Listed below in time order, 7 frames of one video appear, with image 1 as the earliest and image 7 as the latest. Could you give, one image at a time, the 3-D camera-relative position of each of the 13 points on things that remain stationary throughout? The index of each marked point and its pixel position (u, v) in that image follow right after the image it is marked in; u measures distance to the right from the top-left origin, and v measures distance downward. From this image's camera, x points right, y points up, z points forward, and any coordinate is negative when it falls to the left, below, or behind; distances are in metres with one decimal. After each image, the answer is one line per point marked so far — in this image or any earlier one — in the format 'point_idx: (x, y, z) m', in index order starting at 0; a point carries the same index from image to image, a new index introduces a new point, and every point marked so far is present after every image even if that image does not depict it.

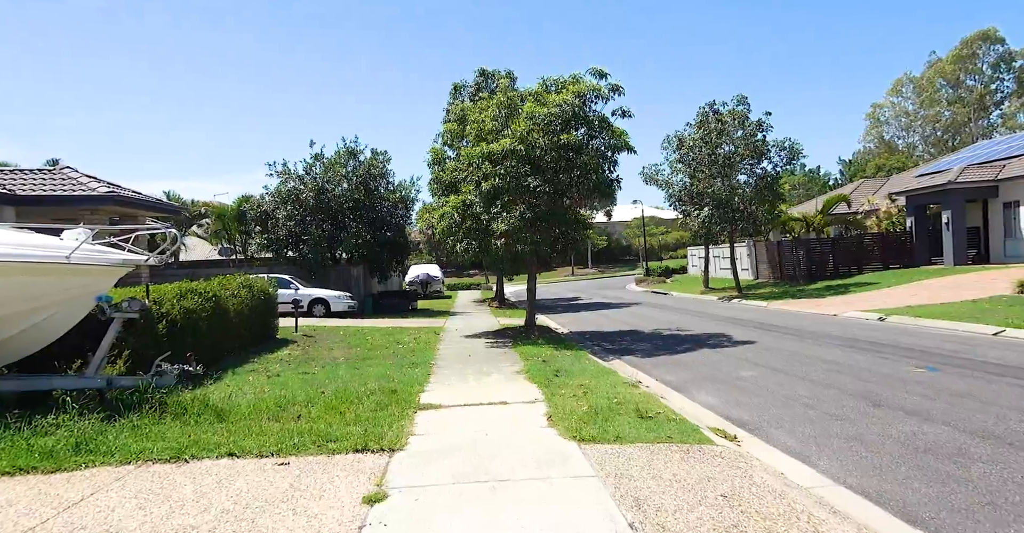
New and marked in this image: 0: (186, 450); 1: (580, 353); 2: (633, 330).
0: (-2.8, -1.6, +5.3) m
1: (+1.4, -1.7, +12.6) m
2: (+3.2, -1.7, +16.7) m
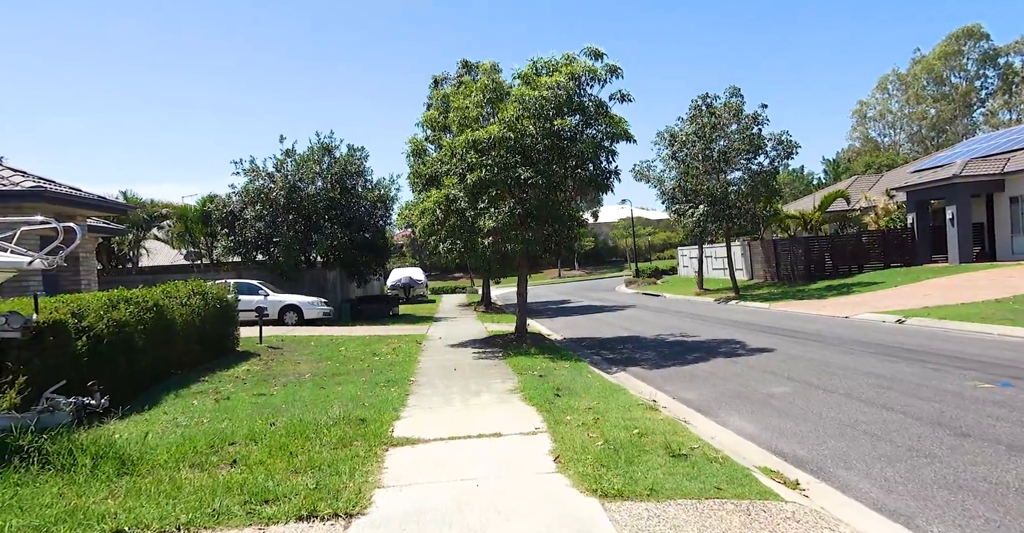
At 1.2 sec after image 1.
0: (-2.8, -1.6, +3.8) m
1: (+1.2, -1.8, +11.2) m
2: (+3.0, -1.7, +15.3) m
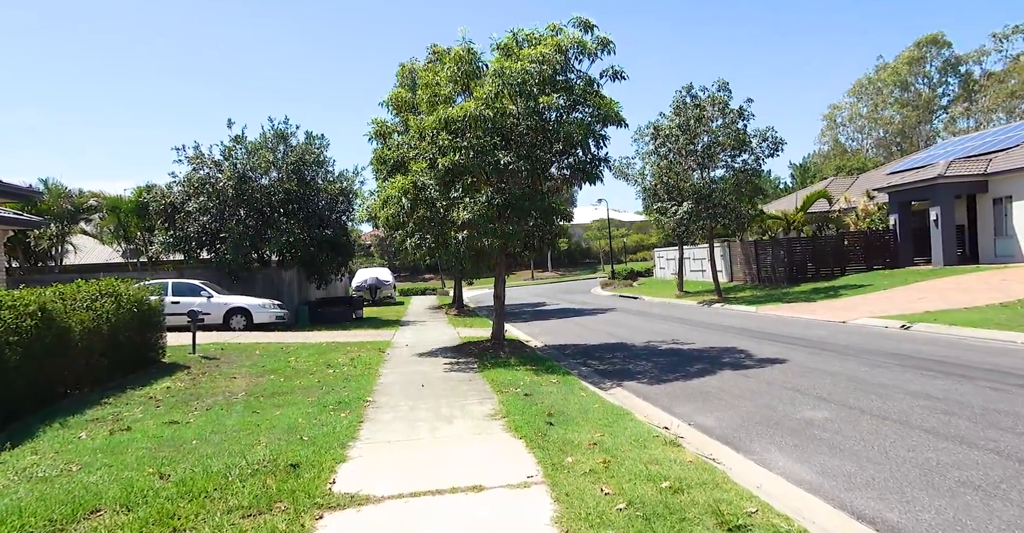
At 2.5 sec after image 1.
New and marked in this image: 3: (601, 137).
0: (-2.8, -1.5, +2.0) m
1: (+0.9, -1.7, +9.5) m
2: (+2.4, -1.7, +13.8) m
3: (+1.7, +2.5, +11.8) m
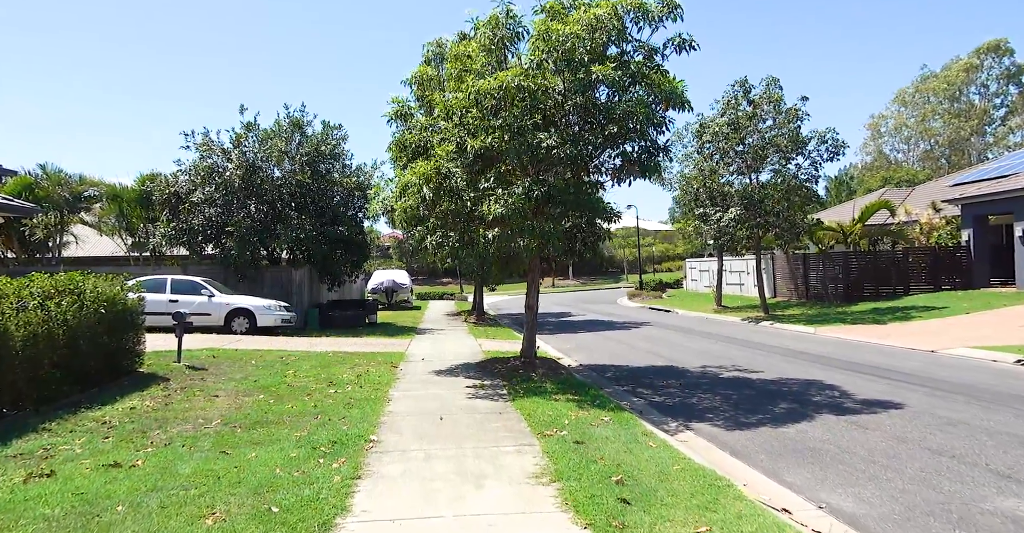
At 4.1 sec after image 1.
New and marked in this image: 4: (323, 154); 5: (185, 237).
0: (-2.5, -1.4, +0.1) m
1: (+1.4, -1.8, +7.6) m
2: (+3.0, -1.9, +11.8) m
3: (+2.4, +2.3, +9.9) m
4: (-5.9, +3.5, +19.4) m
5: (-9.7, +0.9, +18.7) m
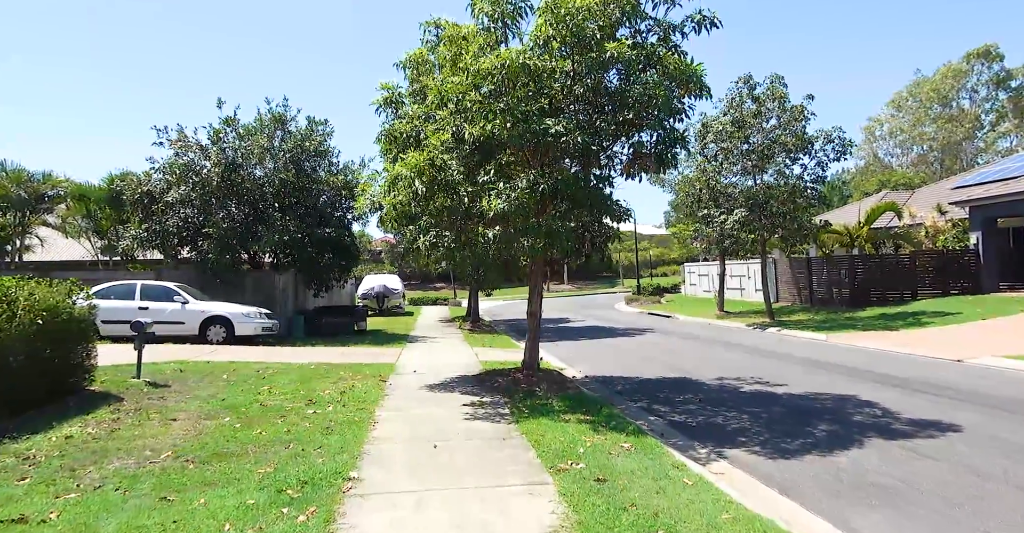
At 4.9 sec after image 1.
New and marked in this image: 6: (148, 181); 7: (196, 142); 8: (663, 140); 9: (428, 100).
0: (-2.3, -1.4, -1.0) m
1: (+1.4, -1.9, +6.5) m
2: (+3.0, -2.0, +10.7) m
3: (+2.4, +2.3, +8.9) m
4: (-6.0, +3.4, +18.3) m
5: (-9.9, +0.7, +17.5) m
6: (-10.3, +2.4, +17.6) m
7: (-8.7, +3.4, +17.3) m
8: (+2.1, +1.8, +9.0) m
9: (-1.3, +2.5, +9.4) m
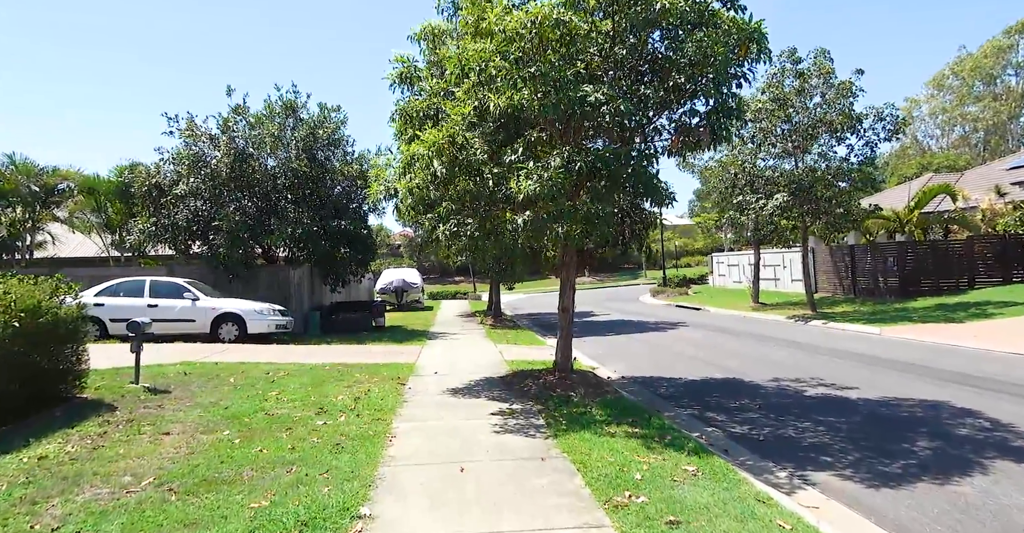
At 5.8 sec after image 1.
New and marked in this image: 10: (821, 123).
0: (-2.2, -1.4, -1.9) m
1: (+1.8, -1.7, +5.5) m
2: (+3.5, -1.8, +9.6) m
3: (+2.8, +2.4, +7.8) m
4: (-5.3, +3.5, +17.4) m
5: (-9.2, +0.9, +16.8) m
6: (-9.6, +2.5, +16.8) m
7: (-8.1, +3.6, +16.5) m
8: (+2.5, +2.0, +7.9) m
9: (-0.9, +2.6, +8.4) m
10: (+9.9, +4.6, +20.0) m
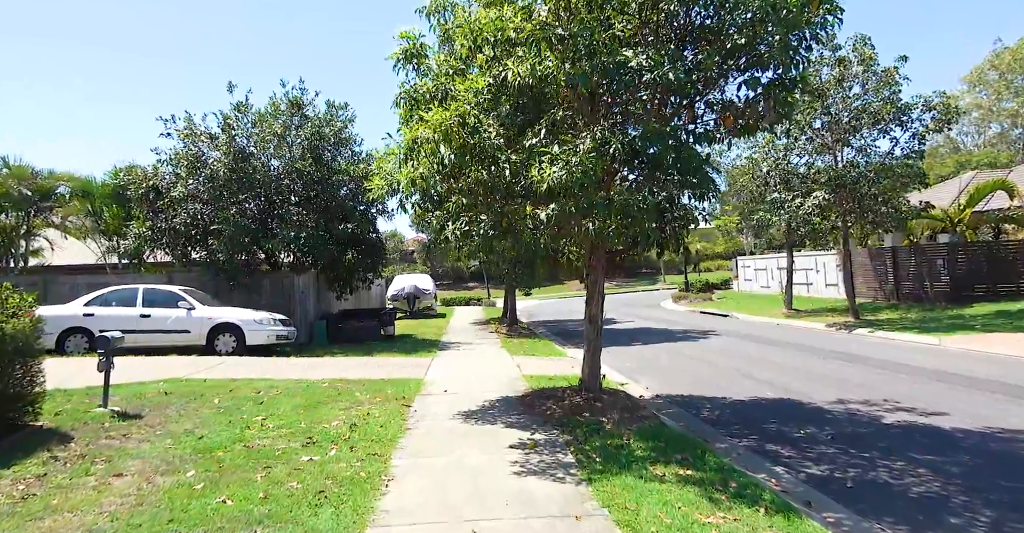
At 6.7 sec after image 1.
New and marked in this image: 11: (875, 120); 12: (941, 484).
0: (-2.2, -1.4, -3.1) m
1: (+2.0, -1.8, +4.2) m
2: (+3.8, -1.8, +8.3) m
3: (+3.0, +2.4, +6.5) m
4: (-4.8, +3.4, +16.3) m
5: (-8.7, +0.7, +15.8) m
6: (-9.1, +2.3, +15.9) m
7: (-7.6, +3.4, +15.5) m
8: (+2.8, +1.9, +6.6) m
9: (-0.6, +2.6, +7.2) m
10: (+10.4, +4.5, +18.6) m
11: (+10.7, +4.3, +18.6) m
12: (+3.6, -1.8, +5.3) m
